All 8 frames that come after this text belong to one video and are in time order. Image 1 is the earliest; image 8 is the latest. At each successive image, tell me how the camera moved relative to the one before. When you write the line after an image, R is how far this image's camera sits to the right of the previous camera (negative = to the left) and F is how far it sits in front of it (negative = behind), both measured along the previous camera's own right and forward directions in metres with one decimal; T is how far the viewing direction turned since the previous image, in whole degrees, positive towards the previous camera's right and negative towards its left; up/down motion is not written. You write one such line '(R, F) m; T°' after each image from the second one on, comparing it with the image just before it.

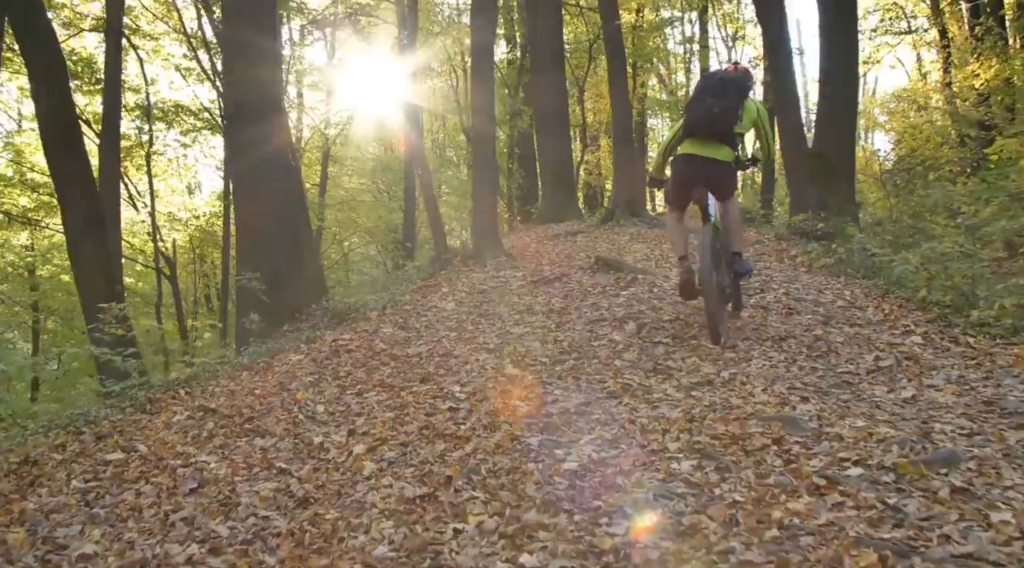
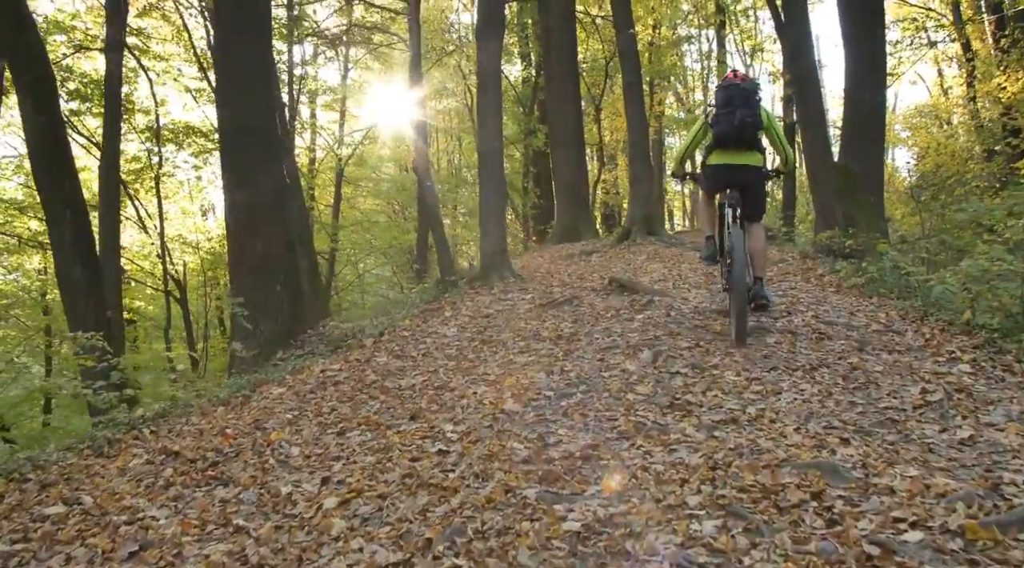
(+0.1, +0.7) m; -1°
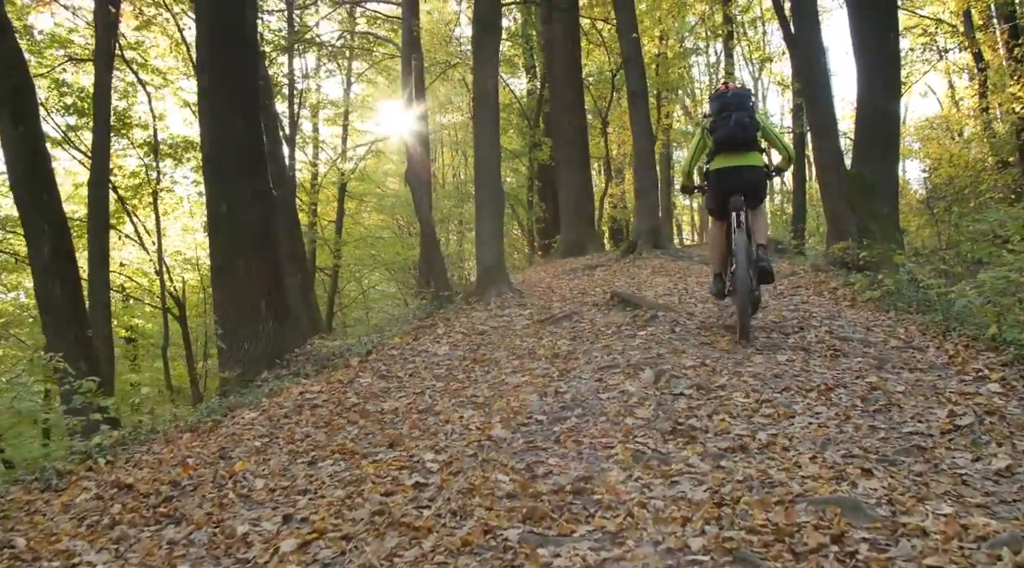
(+0.2, +0.5) m; -1°
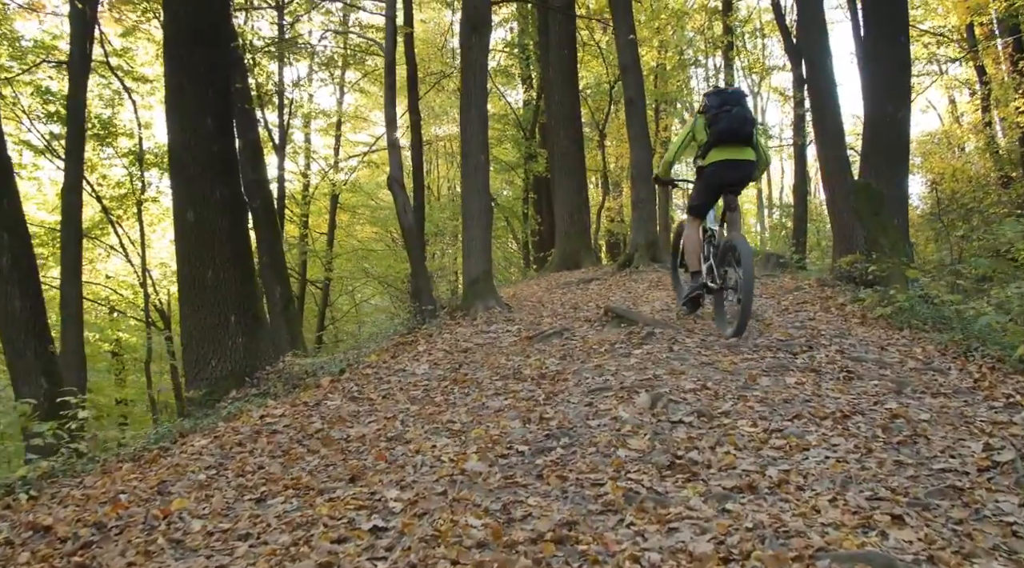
(+0.1, +0.7) m; 0°
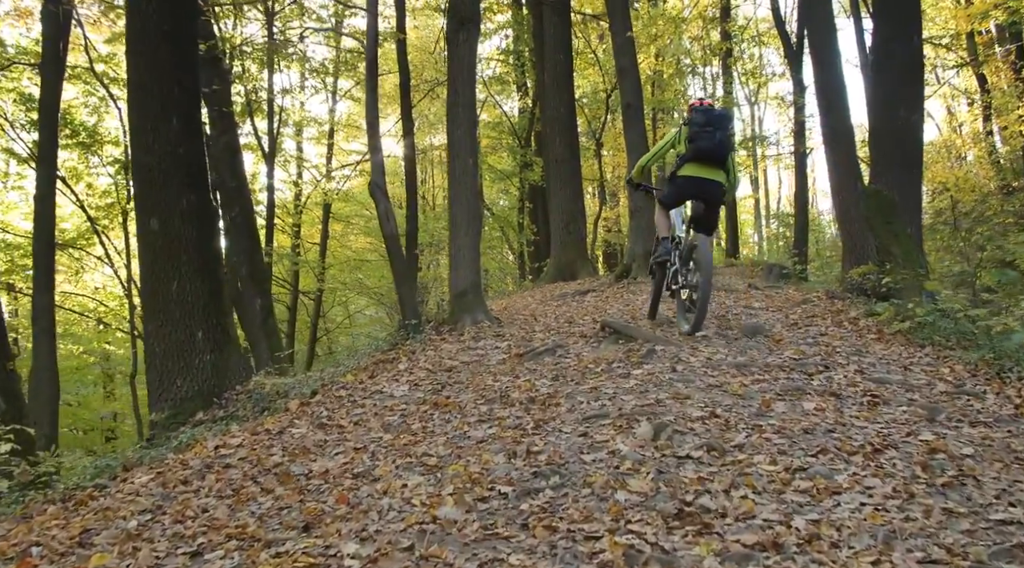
(+0.1, +0.7) m; 0°
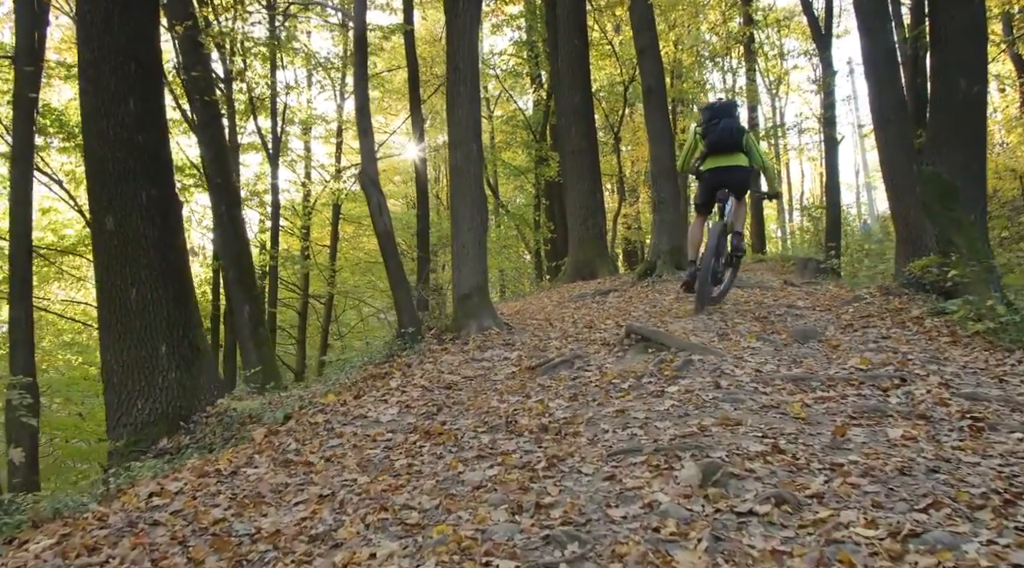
(+0.1, +1.3) m; -1°
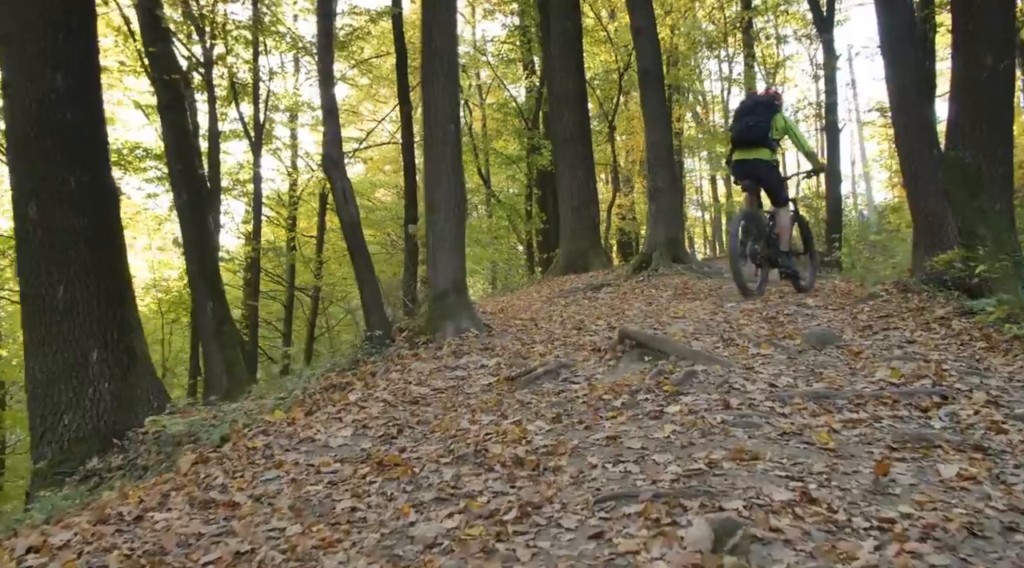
(+0.1, +1.0) m; 0°
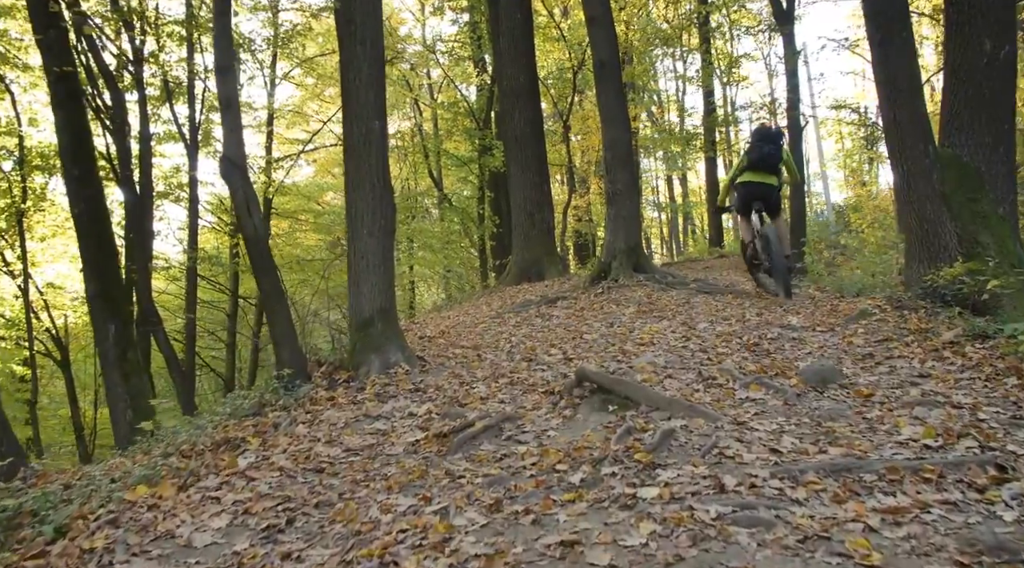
(+0.2, +1.3) m; +3°
